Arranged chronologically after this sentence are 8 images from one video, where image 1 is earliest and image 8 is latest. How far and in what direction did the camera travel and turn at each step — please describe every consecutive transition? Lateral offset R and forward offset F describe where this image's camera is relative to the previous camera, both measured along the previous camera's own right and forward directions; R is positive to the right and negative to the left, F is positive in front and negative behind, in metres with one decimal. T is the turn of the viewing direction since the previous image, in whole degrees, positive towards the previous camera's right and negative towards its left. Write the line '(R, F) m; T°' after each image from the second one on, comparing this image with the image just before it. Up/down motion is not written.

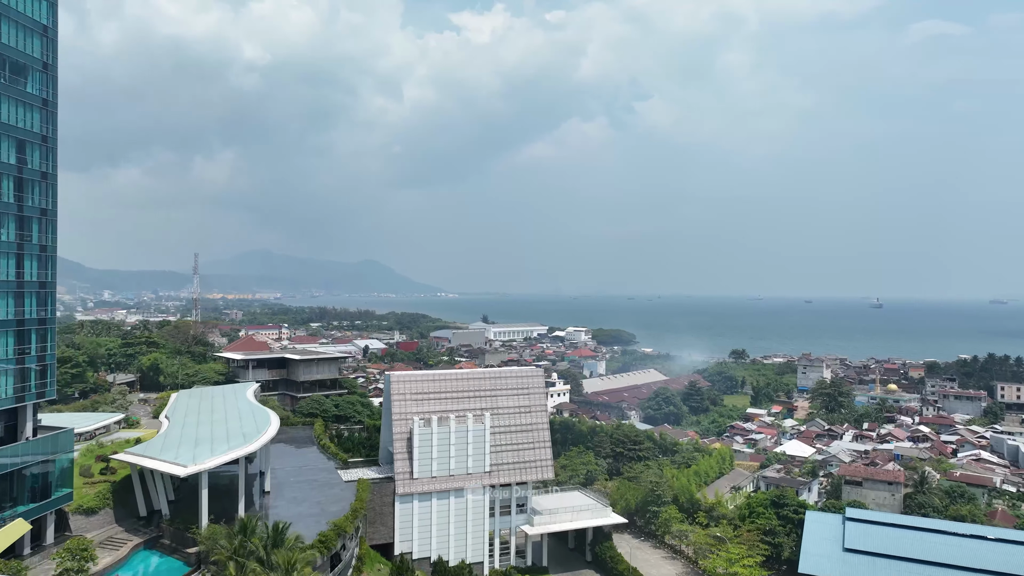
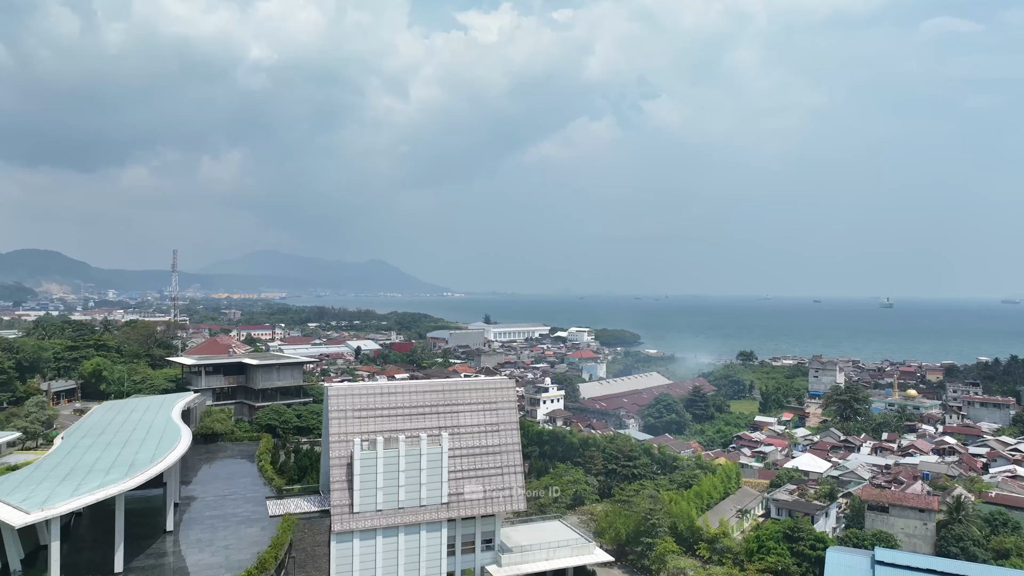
(+0.7, +2.3) m; -1°
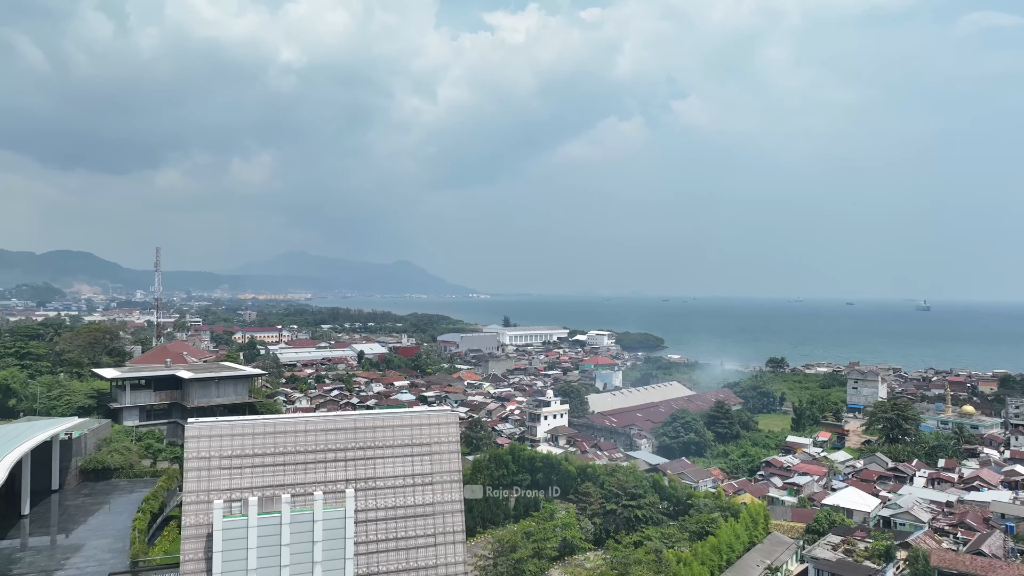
(+1.1, +3.4) m; -2°
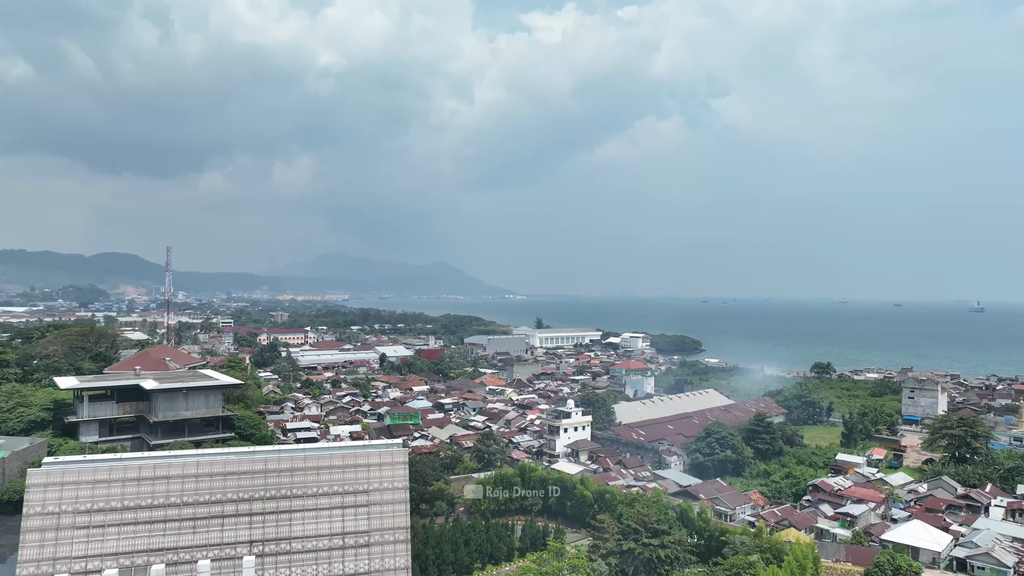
(+0.7, +2.3) m; -3°
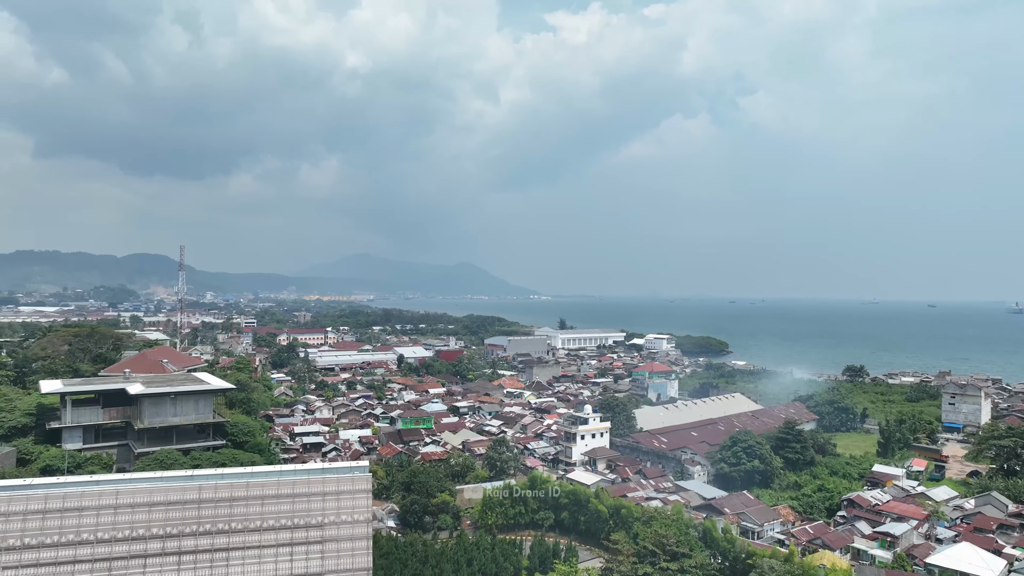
(+0.4, +1.2) m; -2°
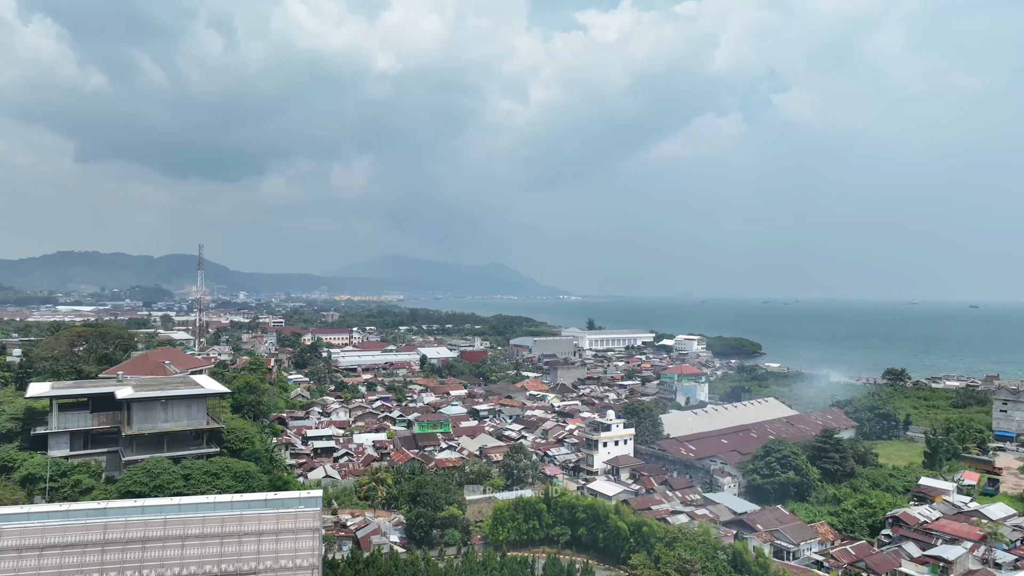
(+0.4, +1.1) m; -2°
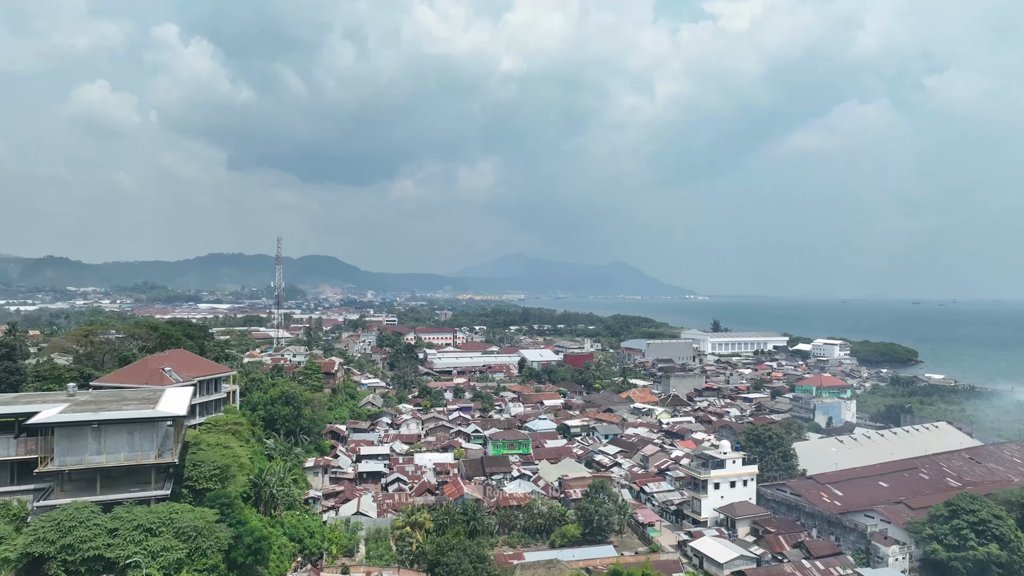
(+1.0, +4.7) m; -10°
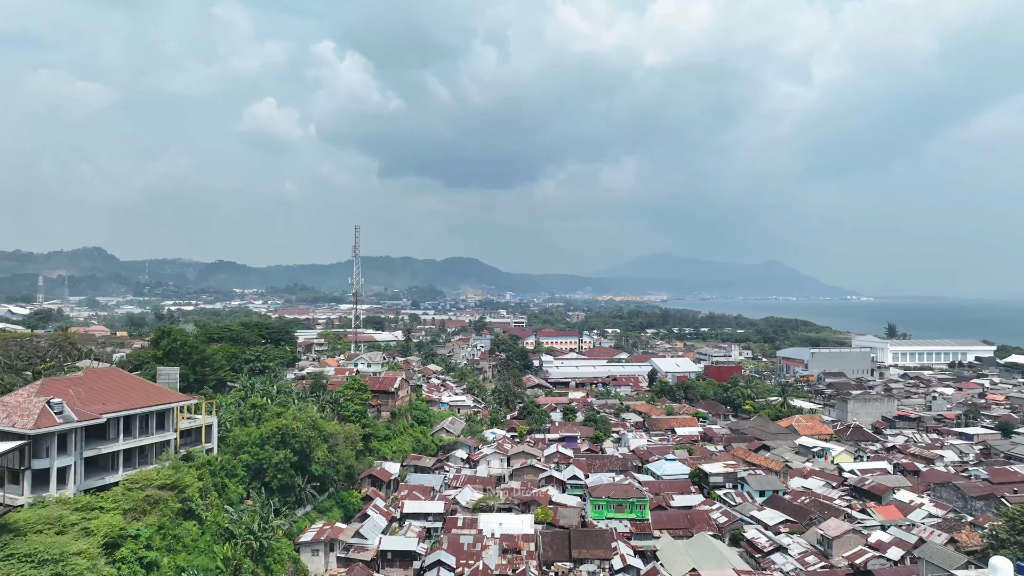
(+0.8, +6.9) m; -11°
